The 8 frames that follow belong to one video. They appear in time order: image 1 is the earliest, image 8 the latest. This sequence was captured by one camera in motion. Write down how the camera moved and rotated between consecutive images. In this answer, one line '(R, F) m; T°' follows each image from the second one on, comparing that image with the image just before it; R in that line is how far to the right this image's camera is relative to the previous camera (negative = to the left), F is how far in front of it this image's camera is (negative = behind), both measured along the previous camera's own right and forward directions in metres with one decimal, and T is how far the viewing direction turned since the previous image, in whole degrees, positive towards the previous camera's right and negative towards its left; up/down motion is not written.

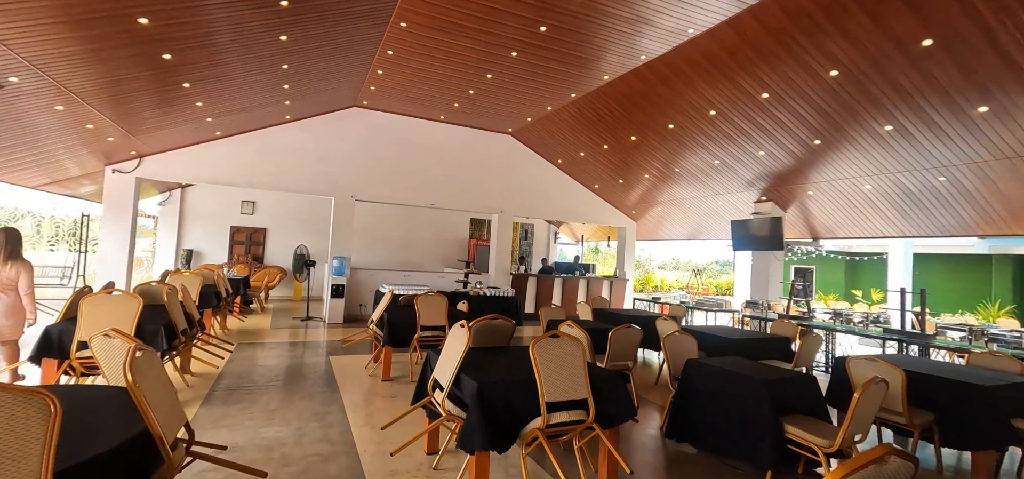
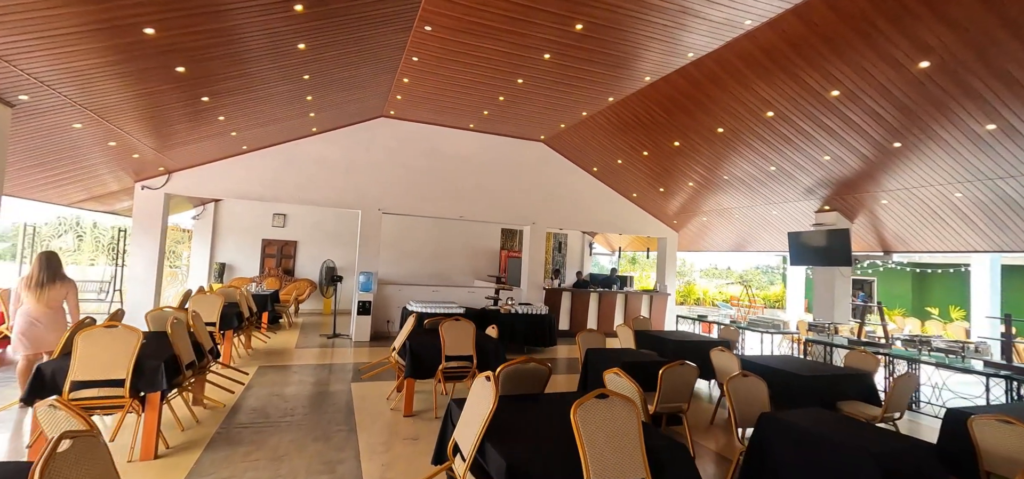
(0.0, +0.5) m; -4°
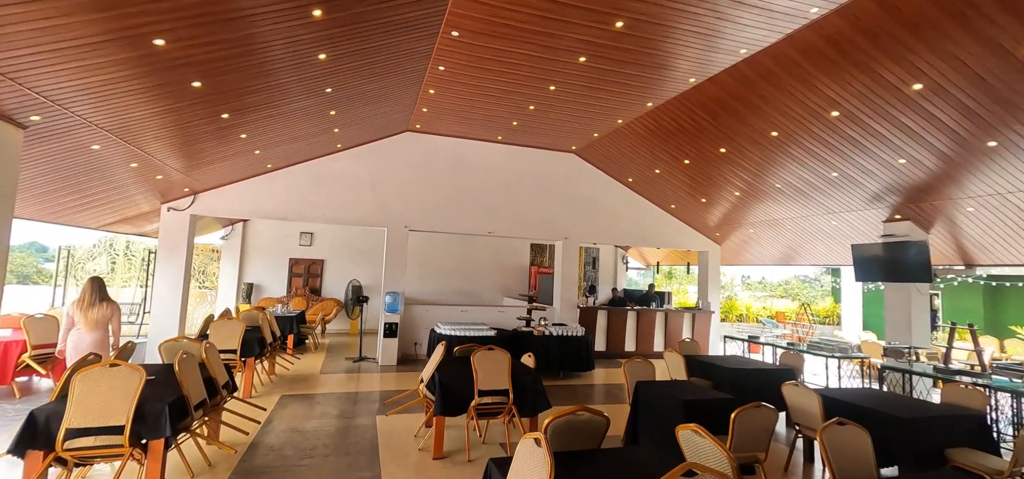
(-0.1, +0.4) m; -3°
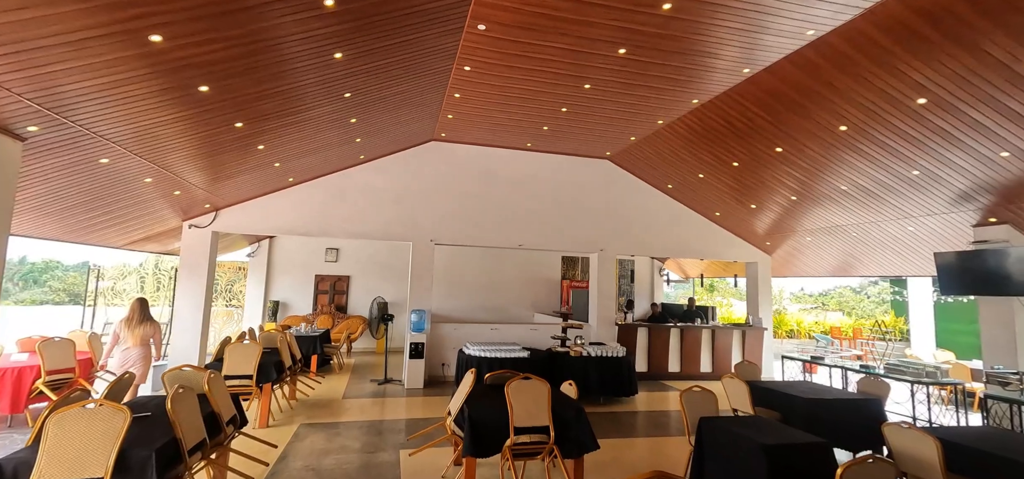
(-0.1, +0.5) m; -3°
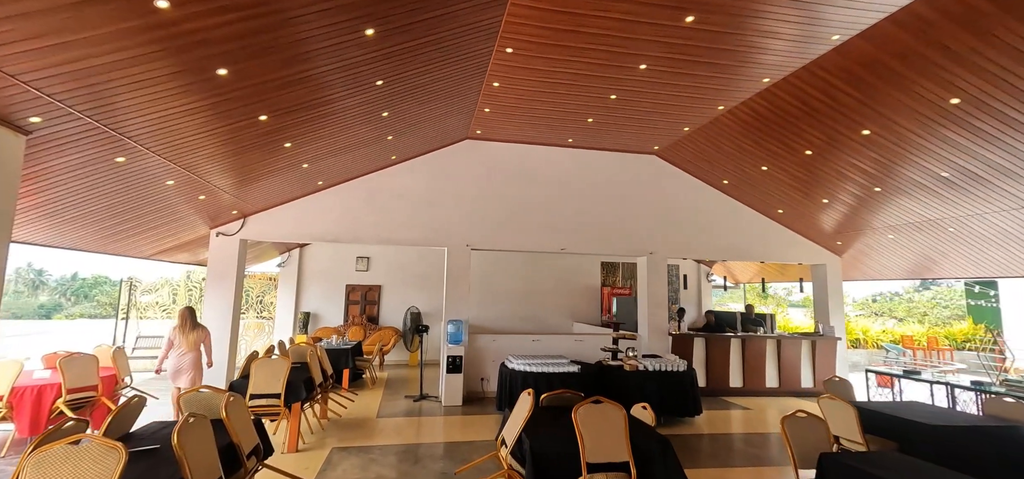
(-0.2, +0.6) m; -3°
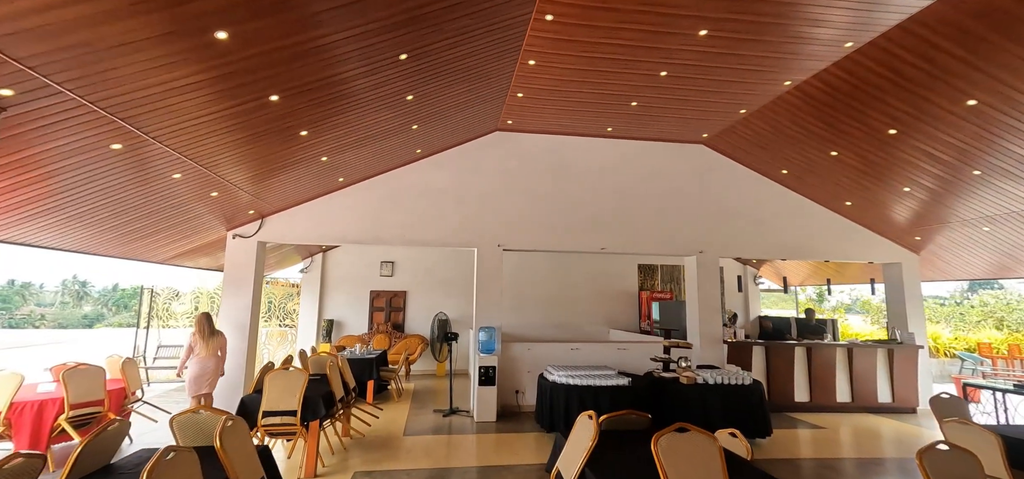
(-0.2, +0.6) m; -3°
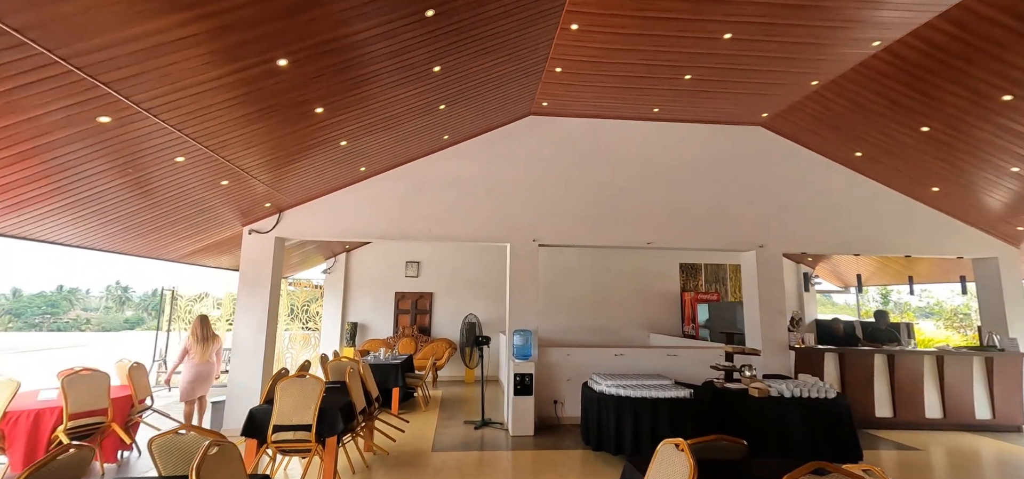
(-0.2, +0.6) m; -3°
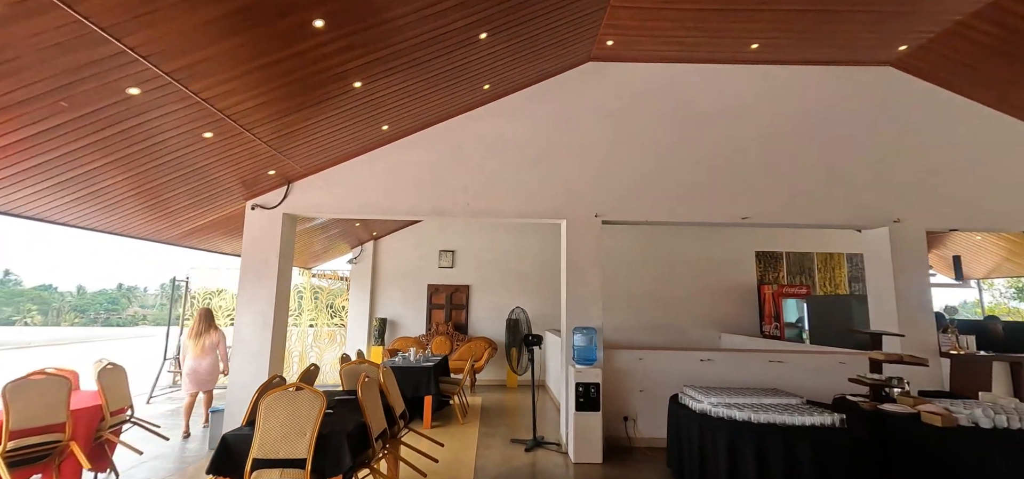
(-0.3, +1.3) m; -4°
